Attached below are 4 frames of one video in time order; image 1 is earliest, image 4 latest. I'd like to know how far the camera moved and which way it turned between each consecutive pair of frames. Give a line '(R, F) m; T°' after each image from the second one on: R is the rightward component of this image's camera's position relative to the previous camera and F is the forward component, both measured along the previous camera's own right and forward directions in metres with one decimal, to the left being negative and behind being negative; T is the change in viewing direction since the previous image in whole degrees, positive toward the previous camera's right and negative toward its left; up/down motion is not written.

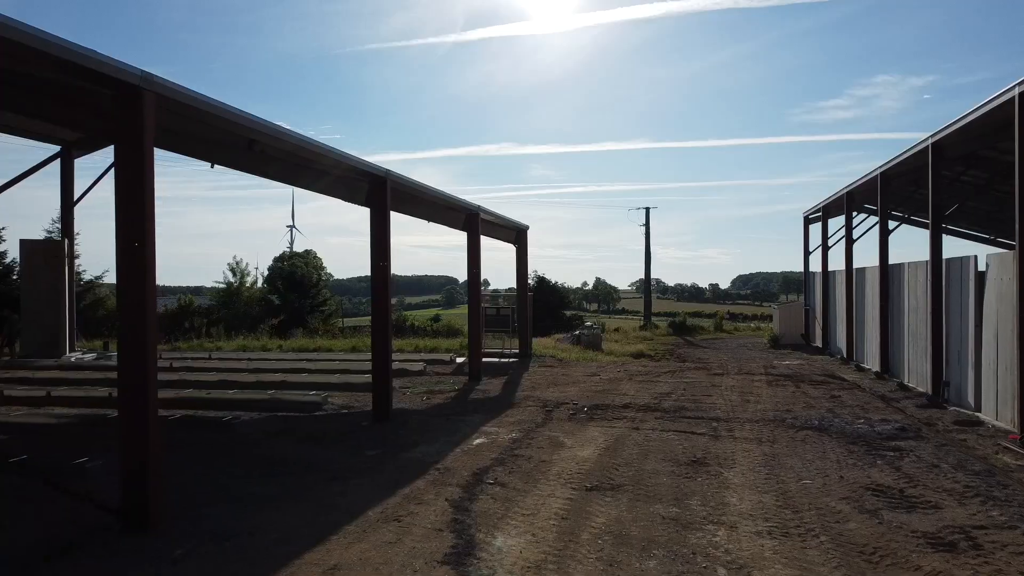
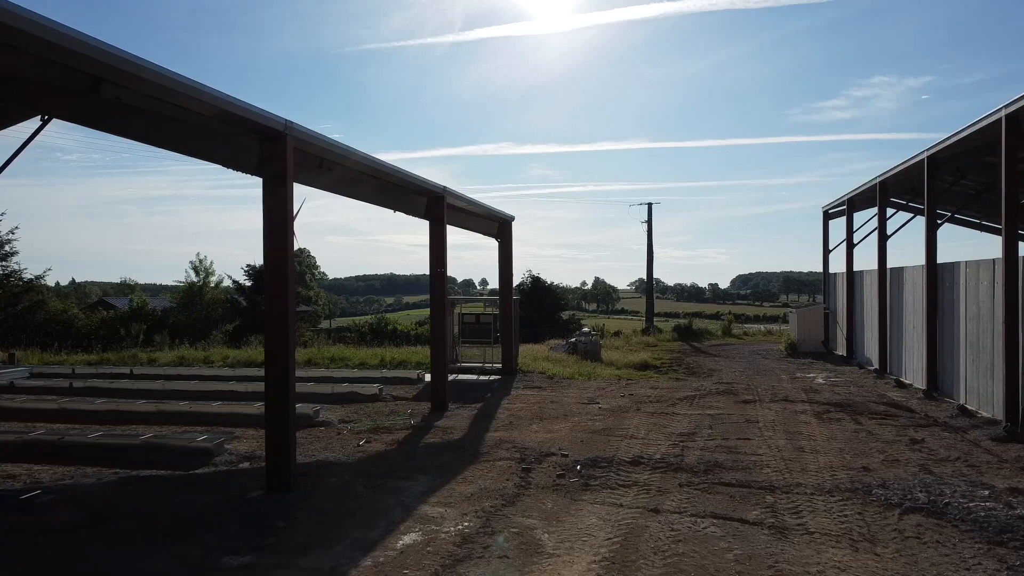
(+0.3, +2.9) m; 0°
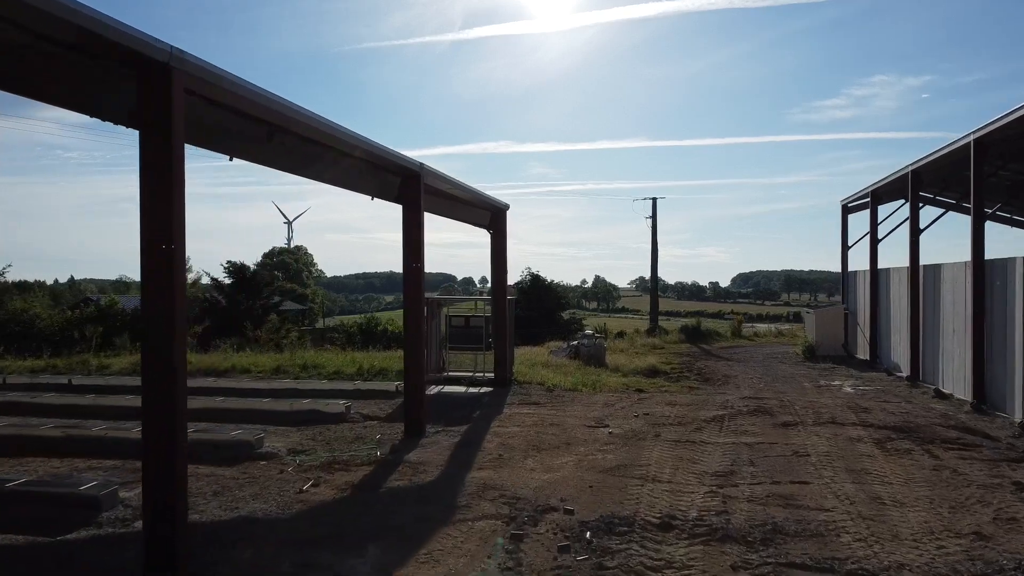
(+0.1, +1.9) m; 0°
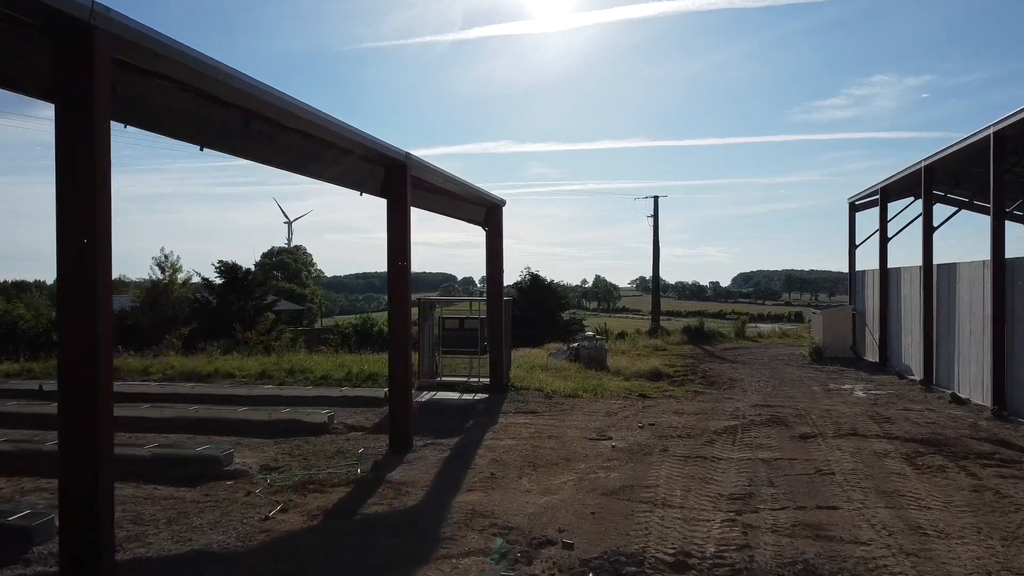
(+0.1, +0.7) m; 0°
